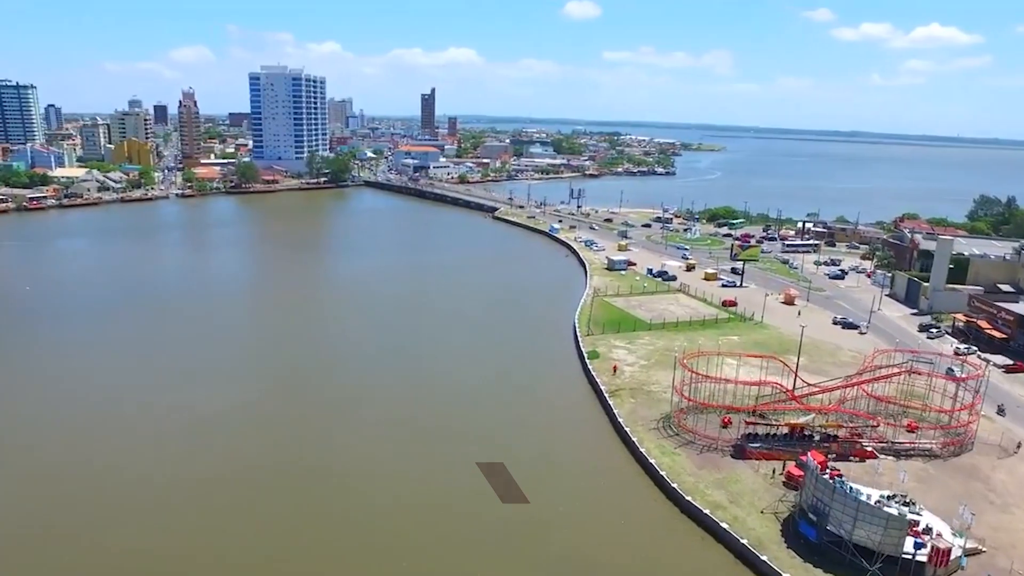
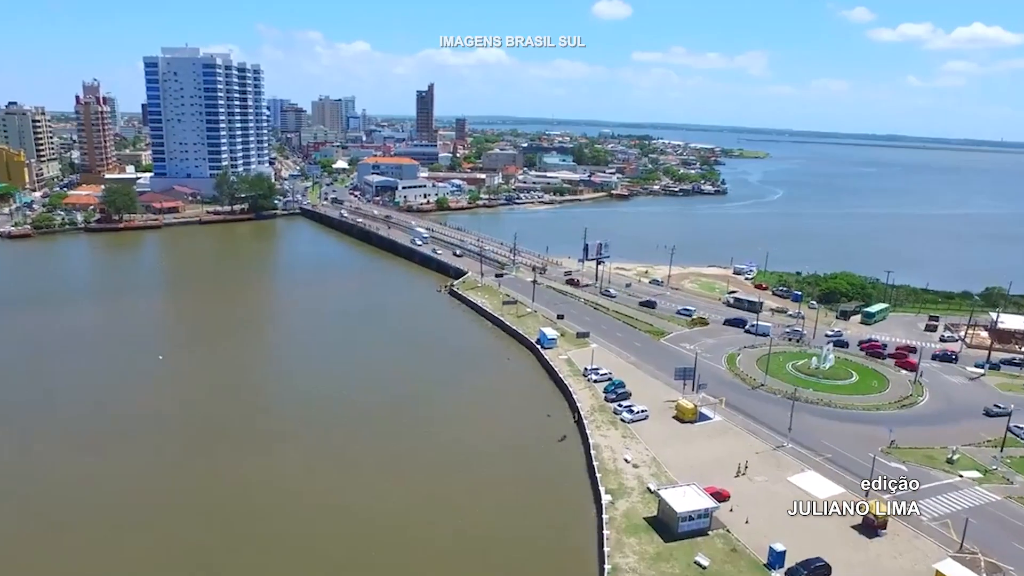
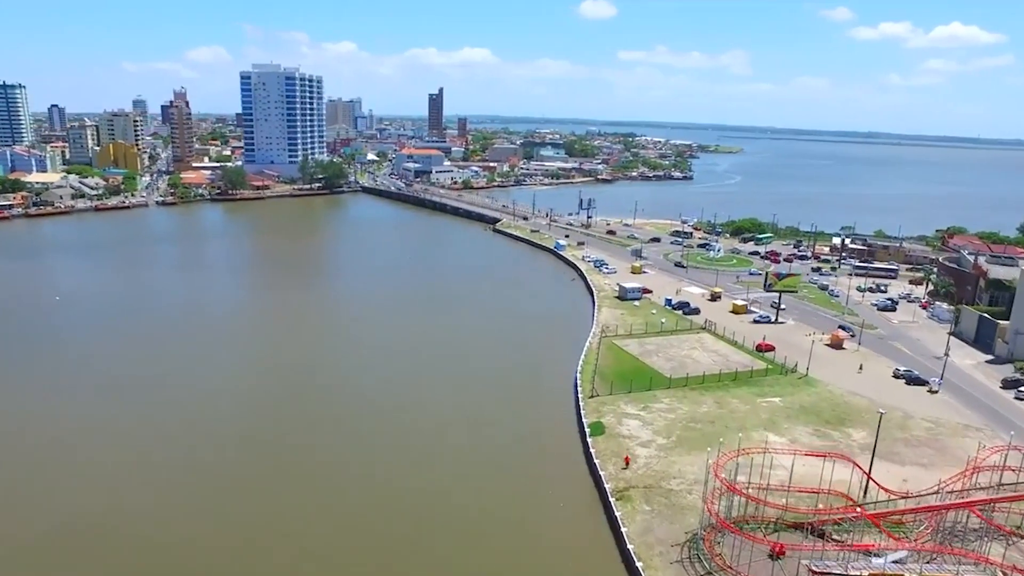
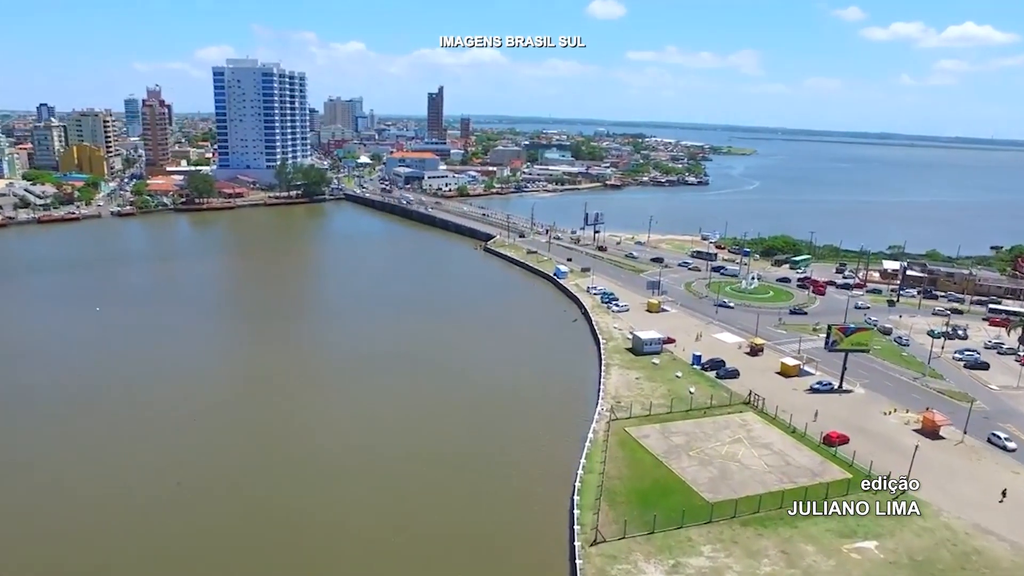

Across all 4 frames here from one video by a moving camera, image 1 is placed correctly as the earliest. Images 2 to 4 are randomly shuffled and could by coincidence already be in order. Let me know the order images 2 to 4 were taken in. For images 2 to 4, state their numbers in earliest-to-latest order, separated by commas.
3, 4, 2
